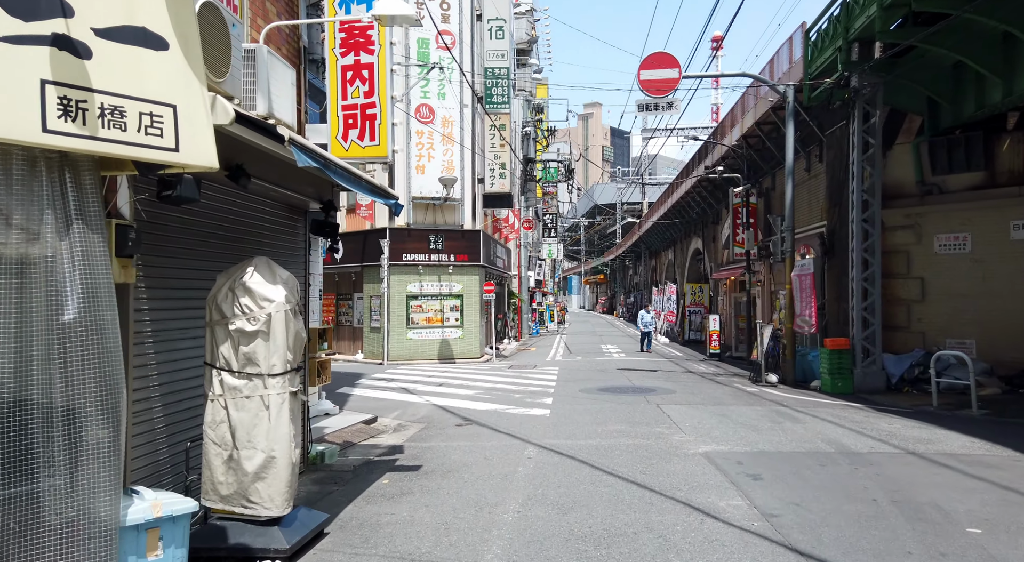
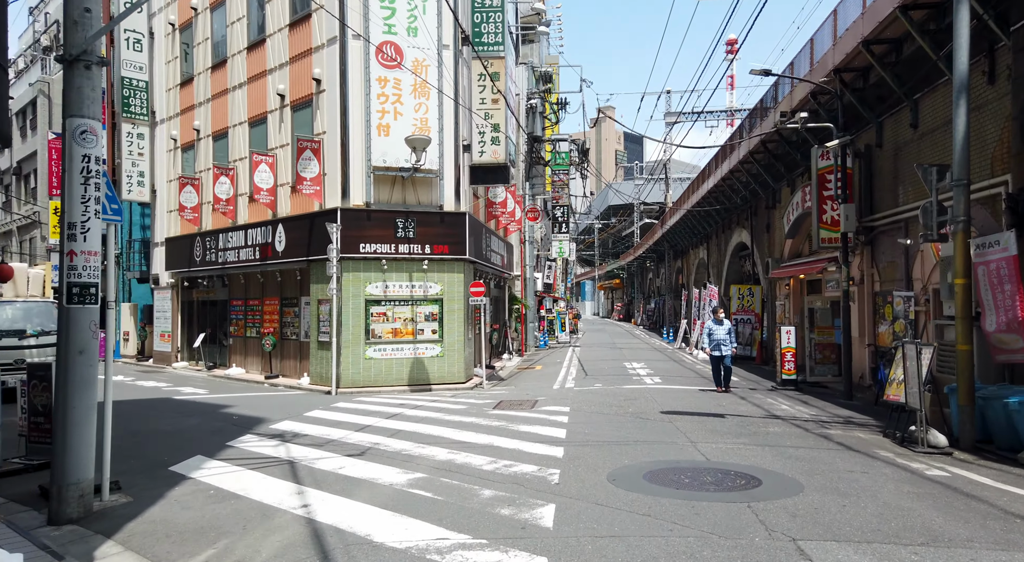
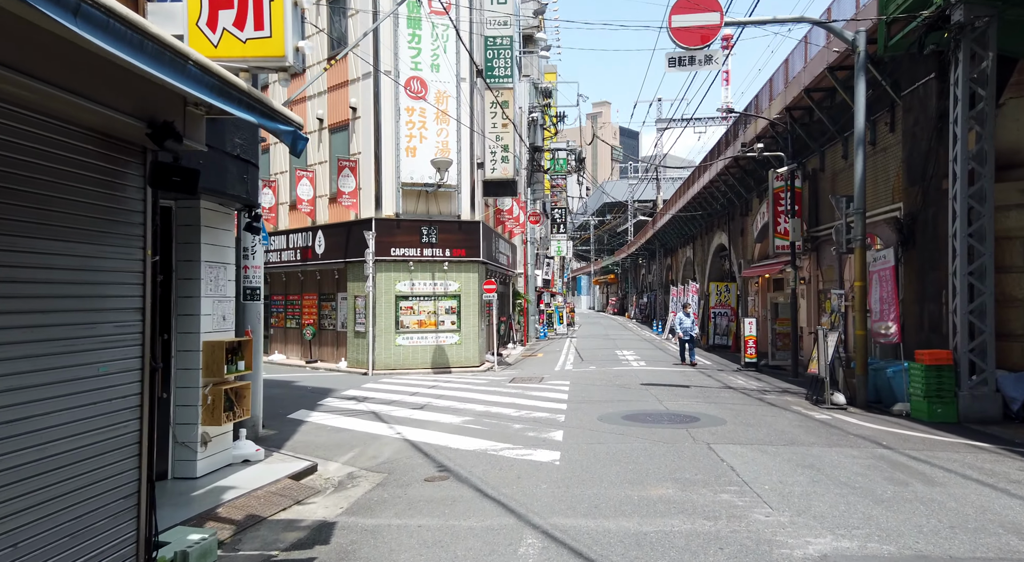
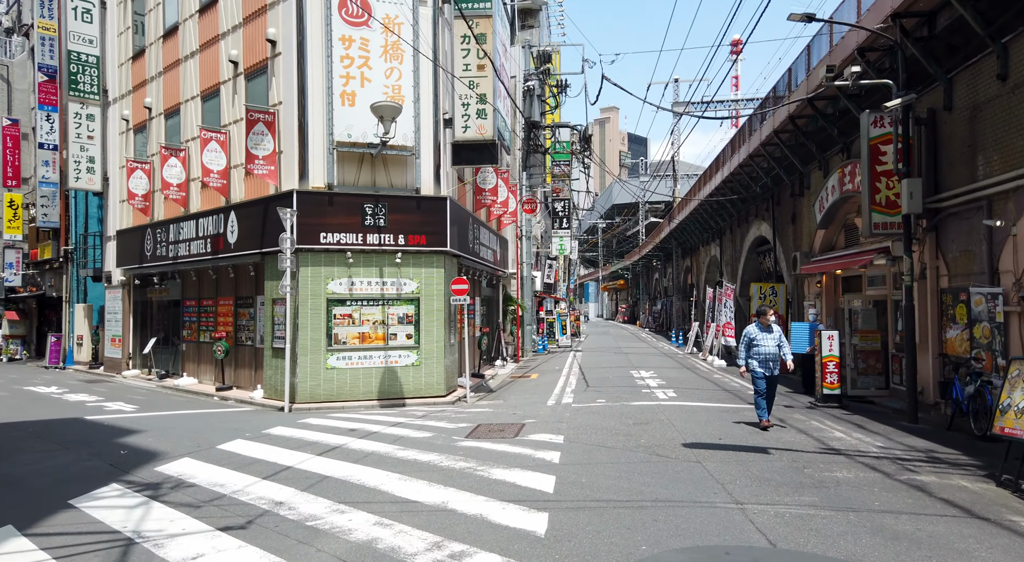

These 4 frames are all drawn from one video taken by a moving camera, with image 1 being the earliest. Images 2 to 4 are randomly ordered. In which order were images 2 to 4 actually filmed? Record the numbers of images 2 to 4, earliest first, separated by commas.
3, 2, 4
